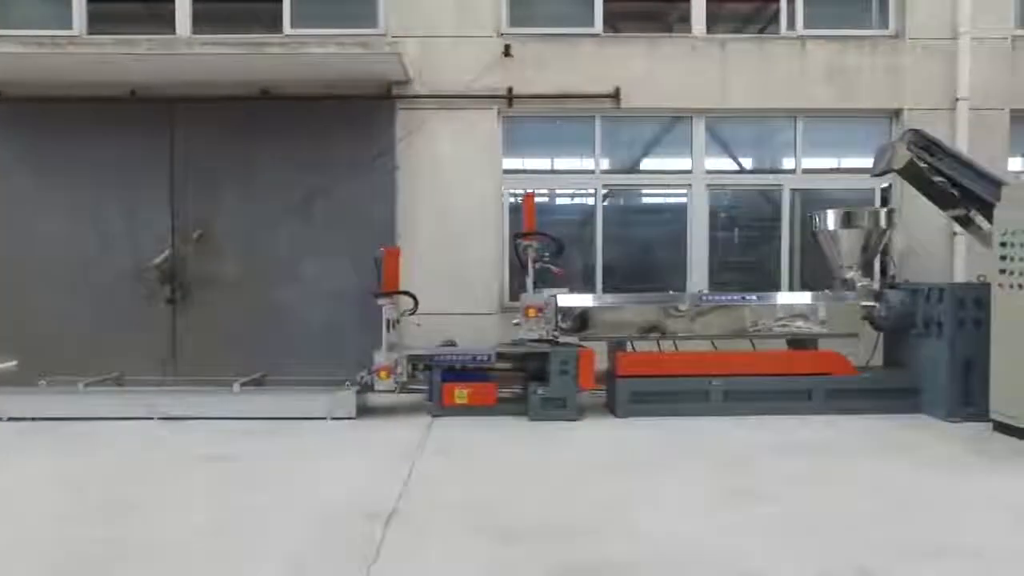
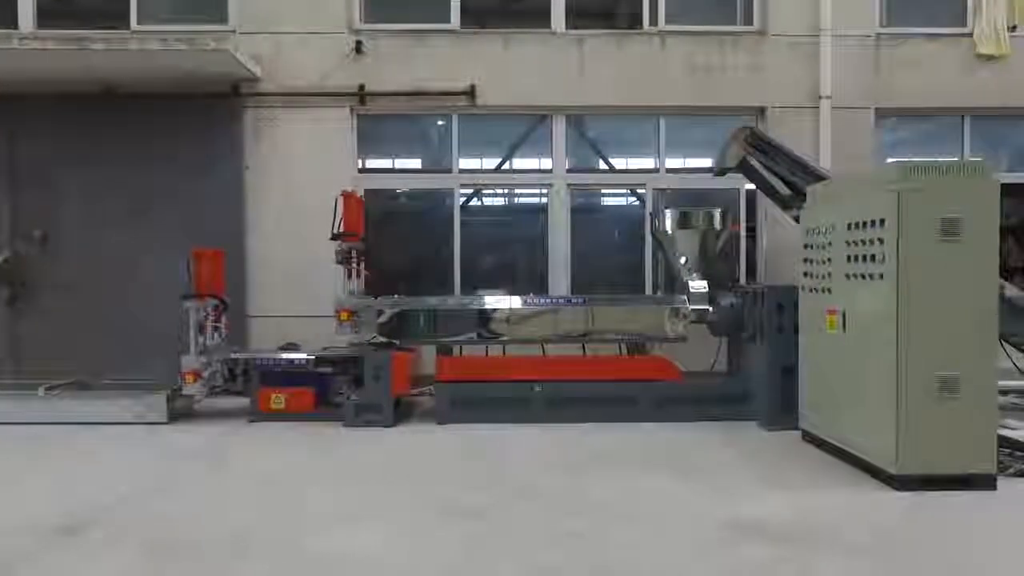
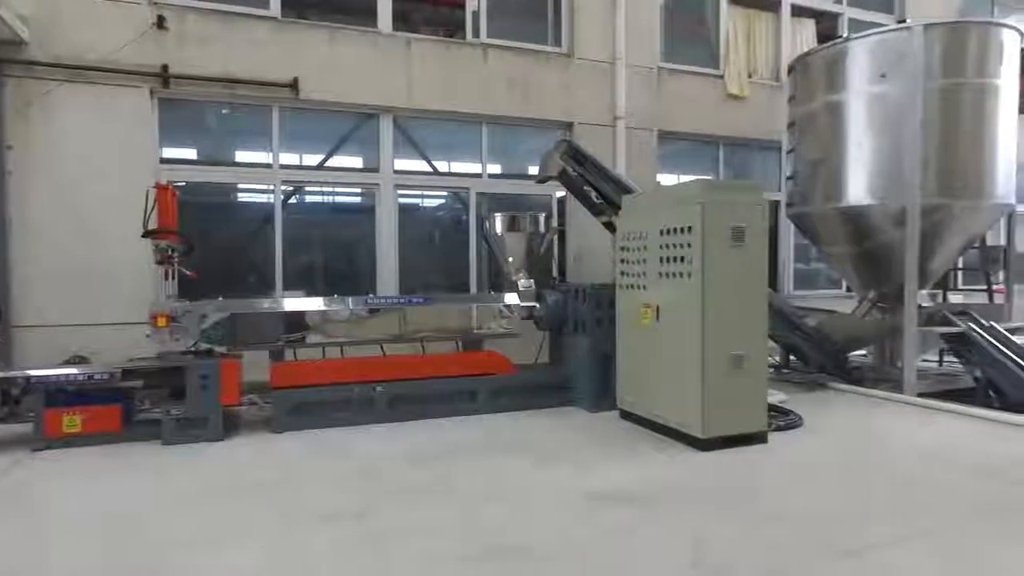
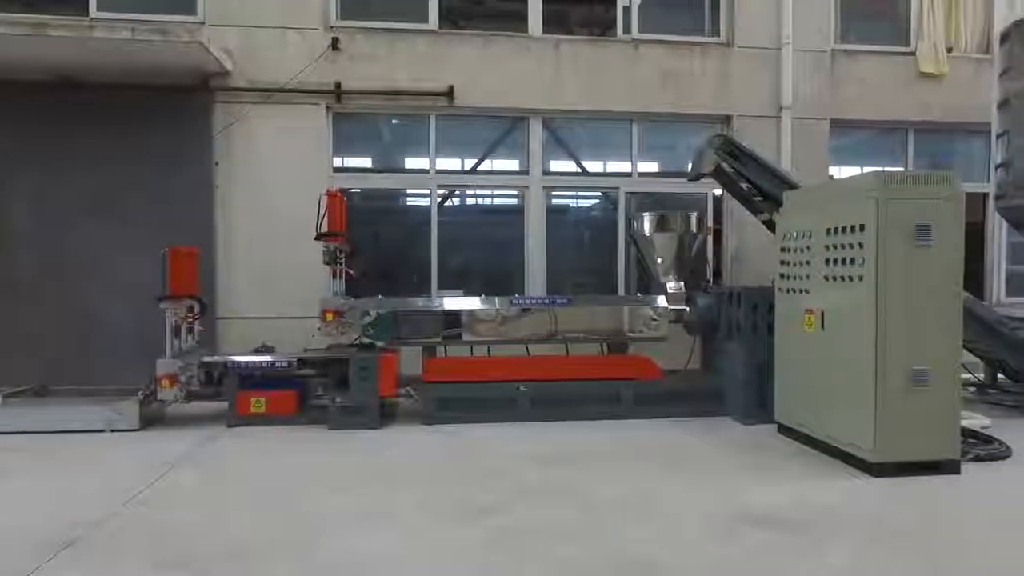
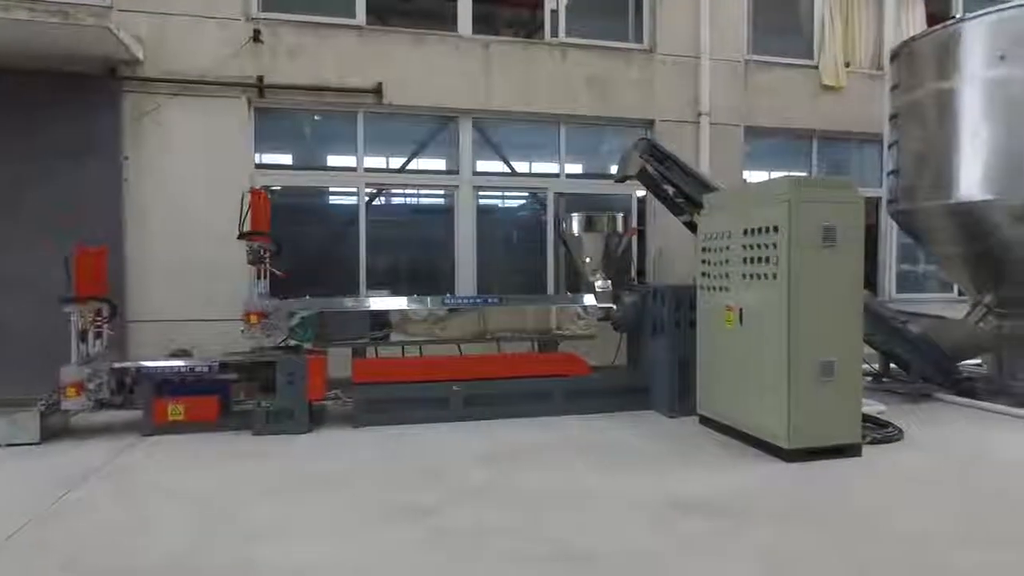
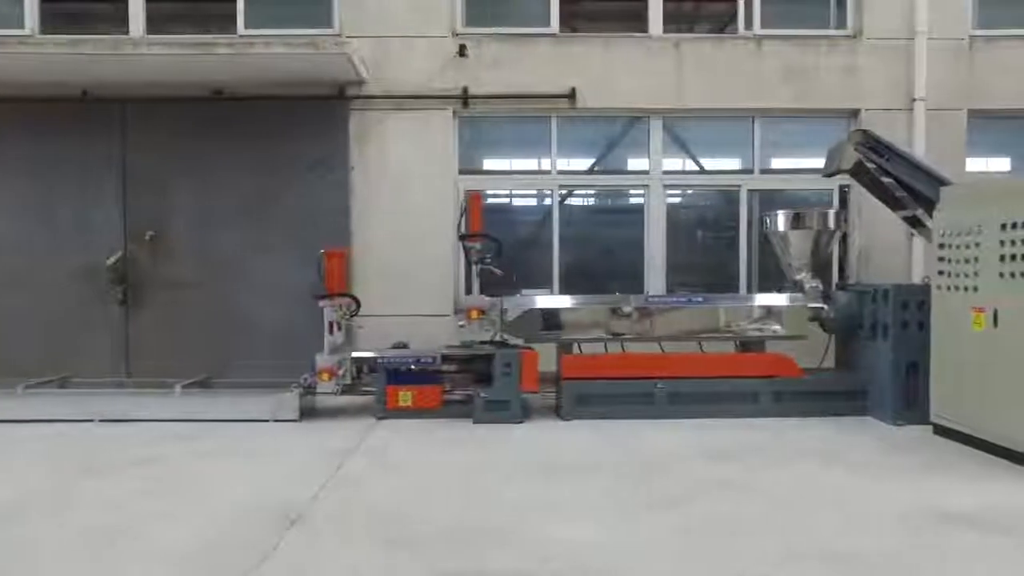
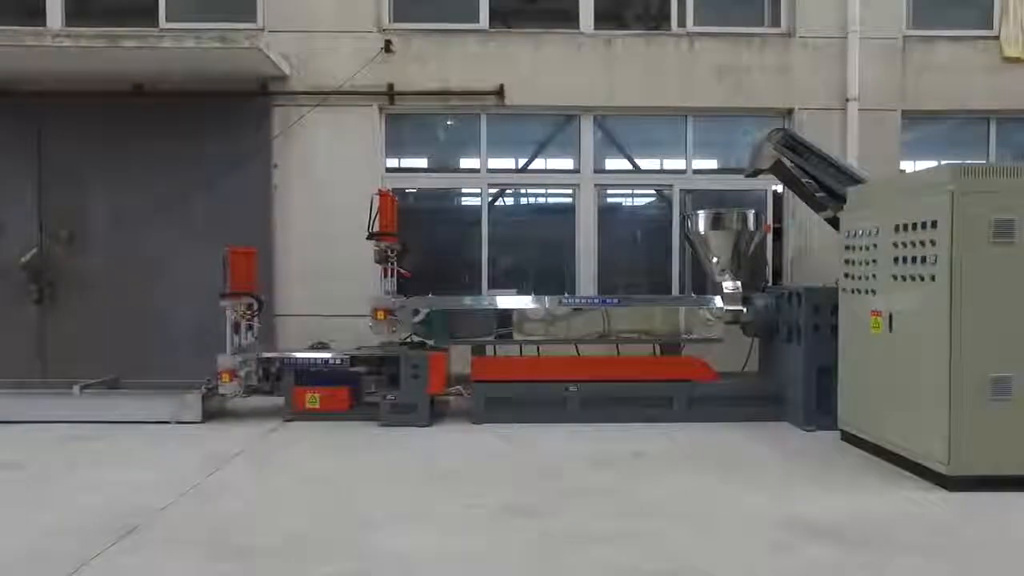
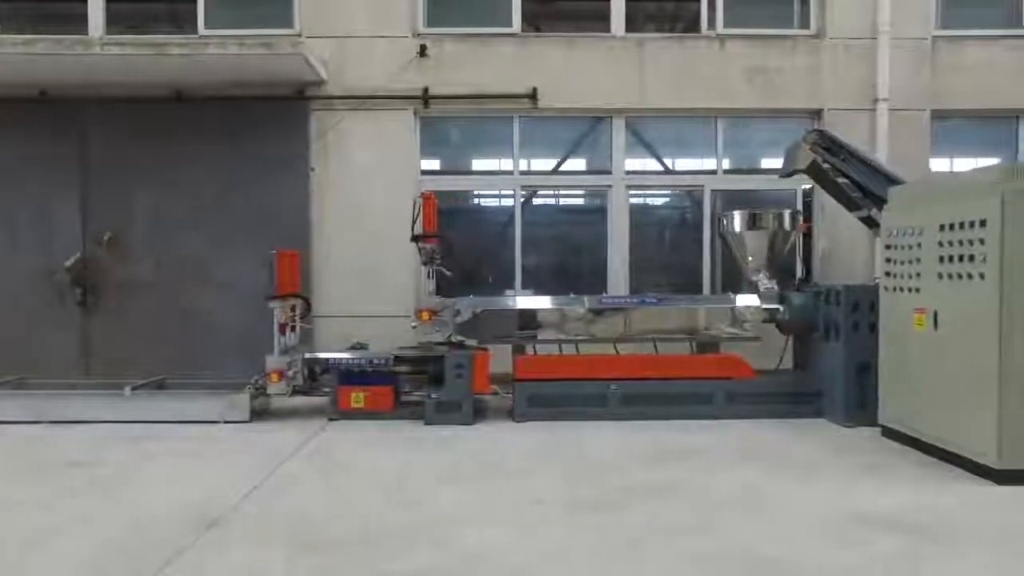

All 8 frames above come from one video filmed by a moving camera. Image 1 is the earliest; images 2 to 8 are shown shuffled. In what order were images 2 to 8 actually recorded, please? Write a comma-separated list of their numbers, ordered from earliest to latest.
6, 8, 2, 7, 4, 5, 3
